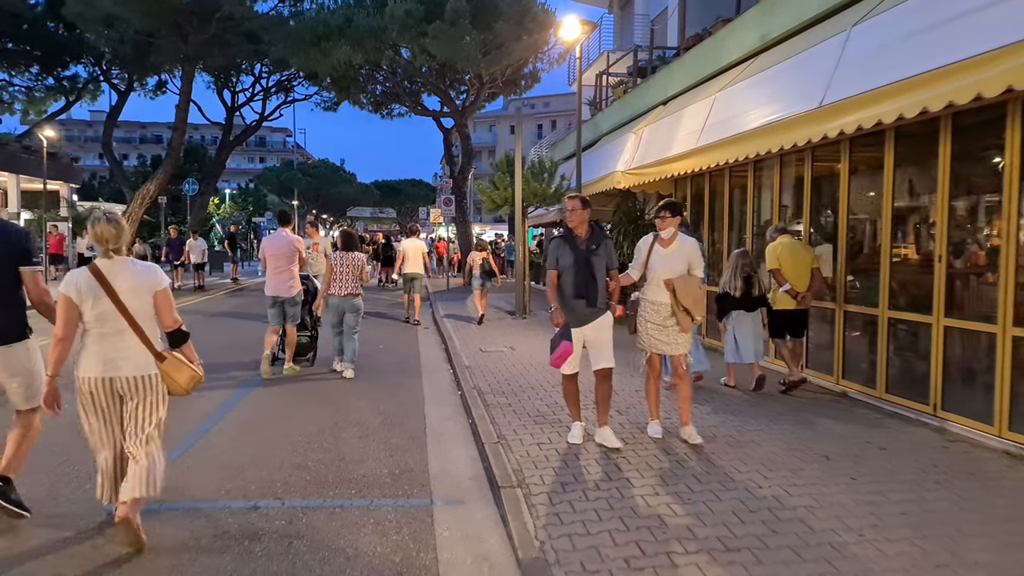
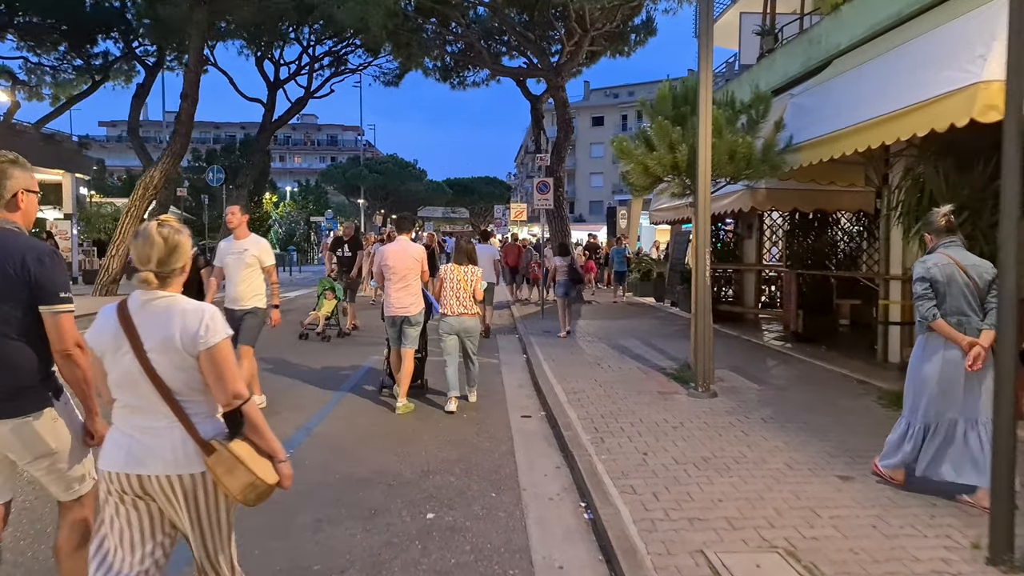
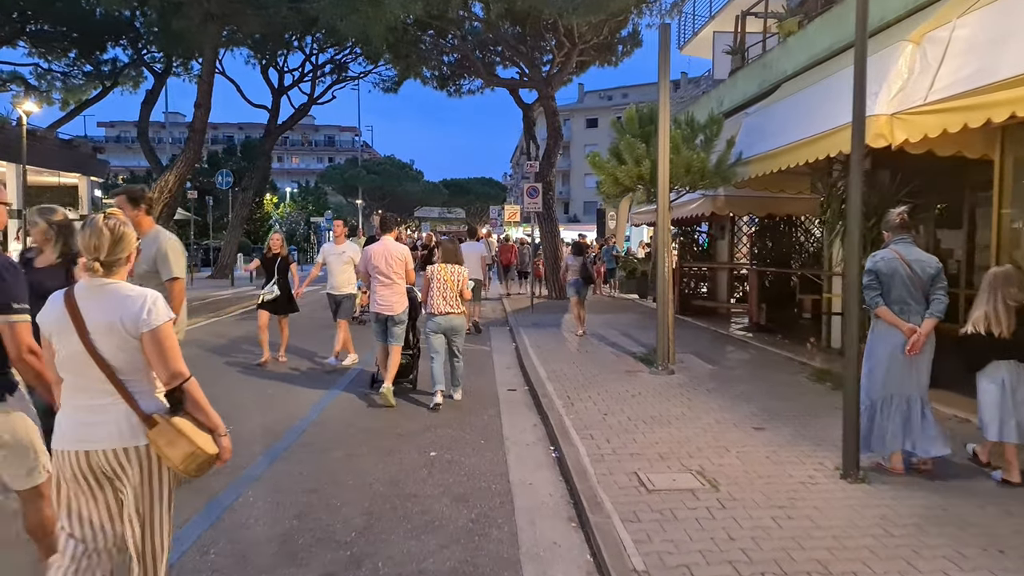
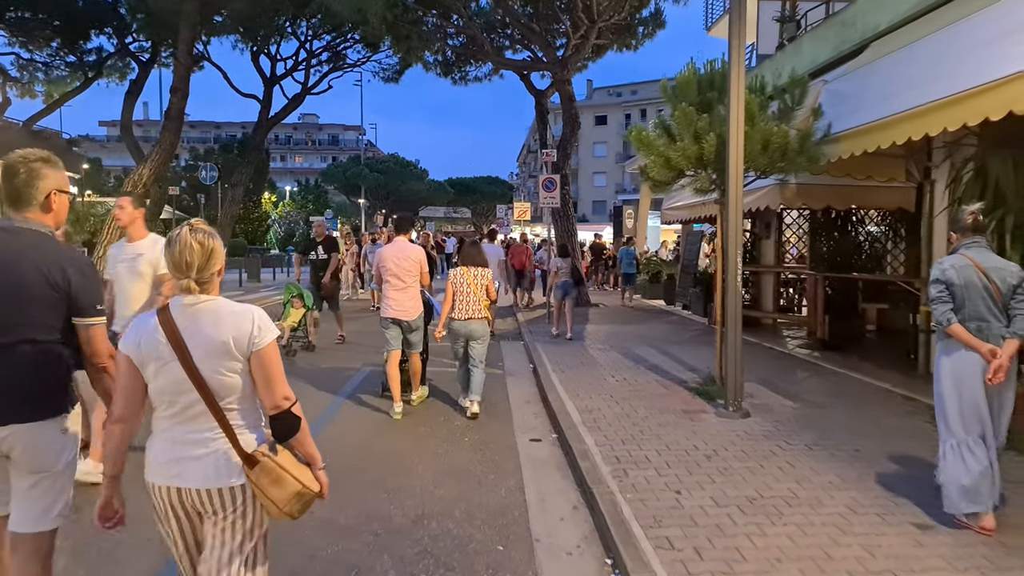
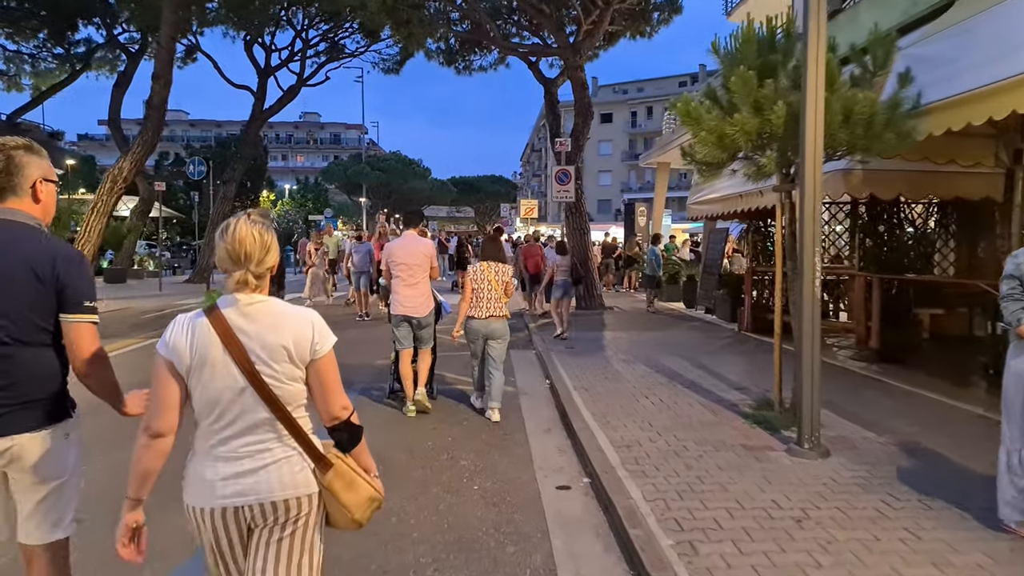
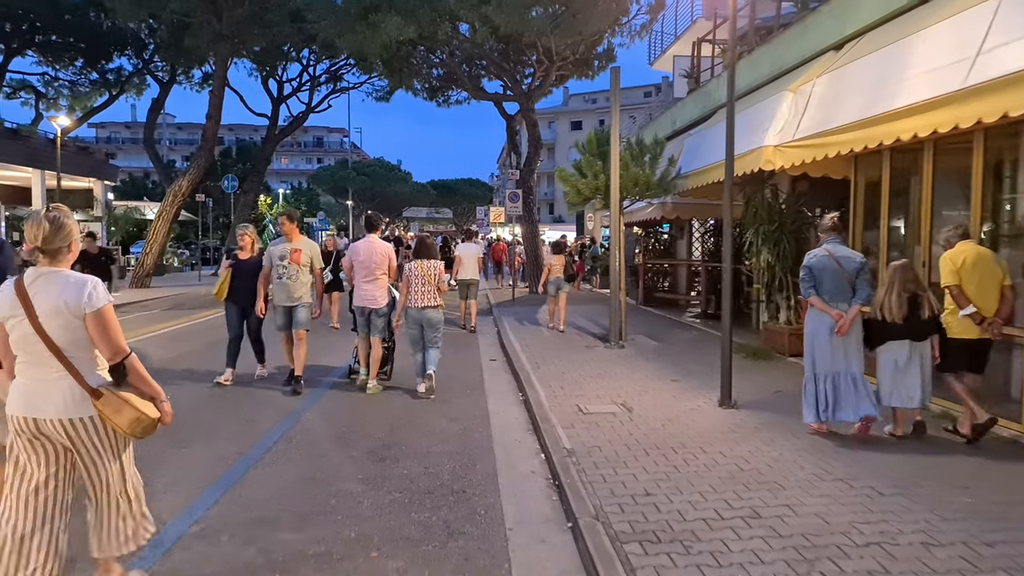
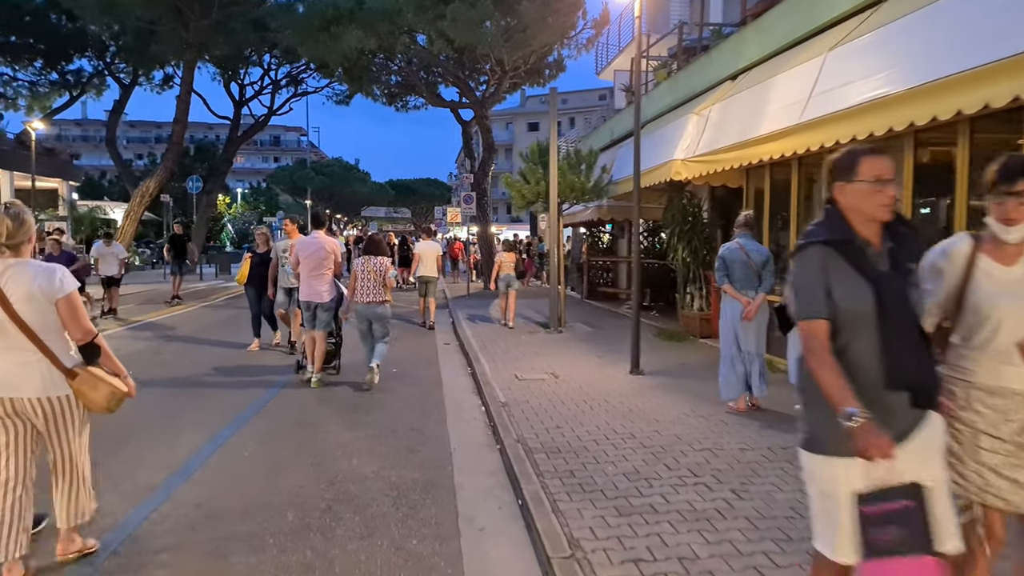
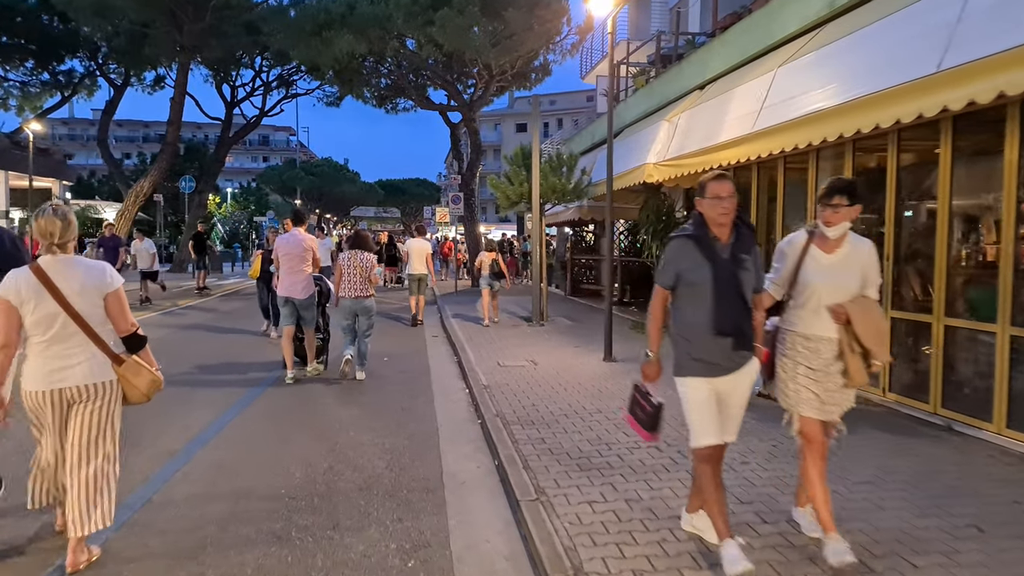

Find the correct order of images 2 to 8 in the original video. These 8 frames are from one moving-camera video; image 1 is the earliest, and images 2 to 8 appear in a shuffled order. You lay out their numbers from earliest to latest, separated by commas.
8, 7, 6, 3, 2, 4, 5
